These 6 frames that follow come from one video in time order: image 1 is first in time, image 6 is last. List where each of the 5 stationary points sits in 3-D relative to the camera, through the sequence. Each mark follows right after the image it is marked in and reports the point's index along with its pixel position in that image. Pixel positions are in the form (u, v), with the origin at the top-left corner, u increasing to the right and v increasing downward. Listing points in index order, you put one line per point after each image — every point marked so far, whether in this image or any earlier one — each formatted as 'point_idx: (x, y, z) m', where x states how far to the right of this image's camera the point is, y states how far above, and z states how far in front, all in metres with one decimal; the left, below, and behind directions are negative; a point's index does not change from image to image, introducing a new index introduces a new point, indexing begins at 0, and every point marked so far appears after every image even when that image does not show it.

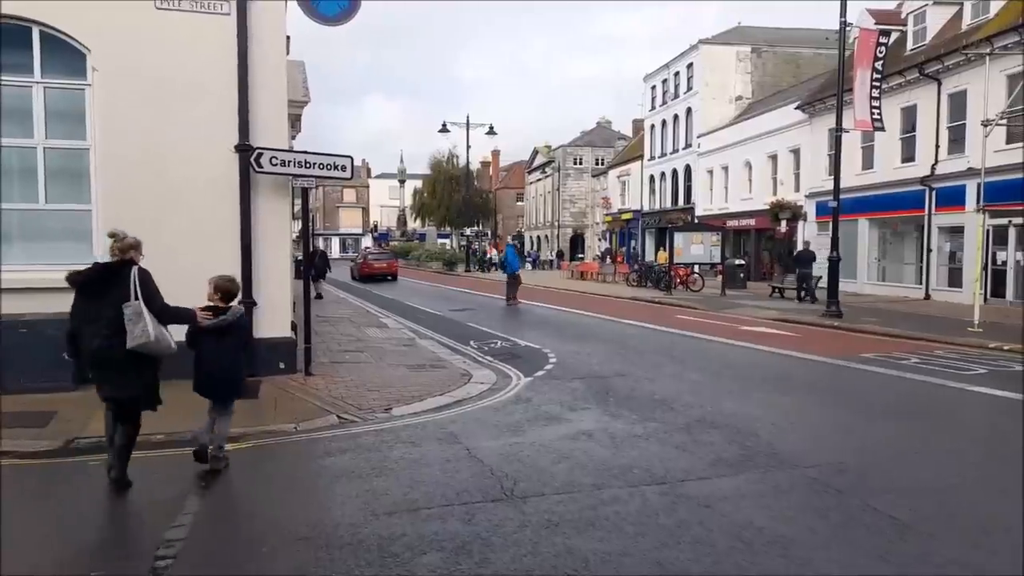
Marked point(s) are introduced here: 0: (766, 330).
0: (+5.9, -1.0, +16.9) m
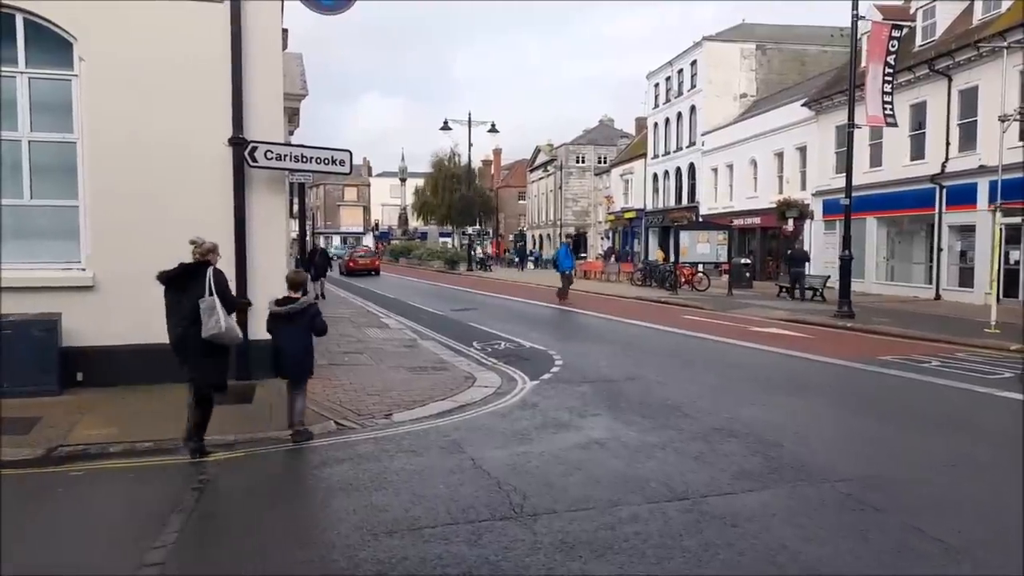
0: (+6.0, -1.0, +16.4) m
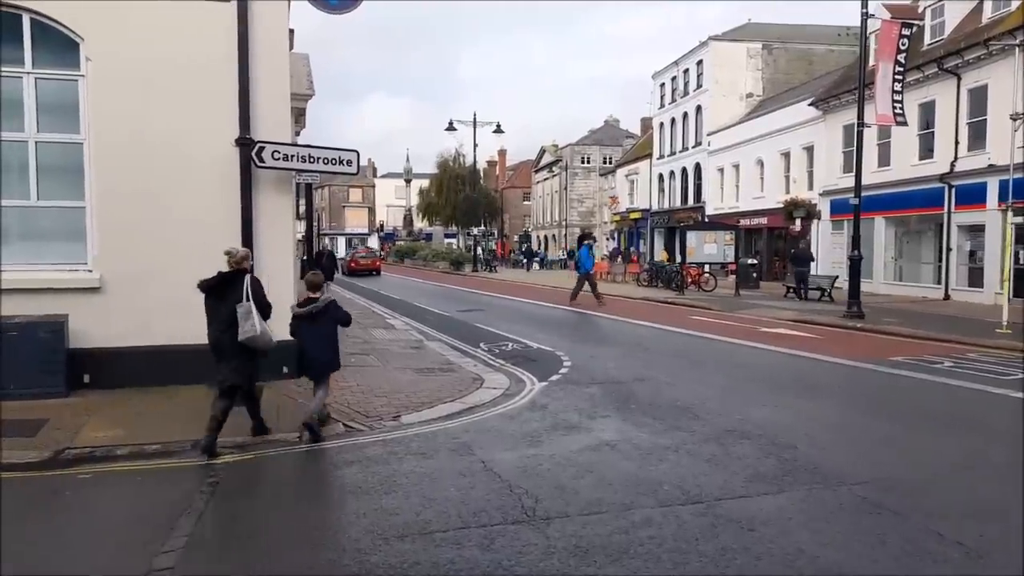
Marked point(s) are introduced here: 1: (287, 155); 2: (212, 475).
0: (+6.2, -1.0, +16.3) m
1: (-3.0, +1.8, +9.7) m
2: (-2.7, -1.7, +6.6) m
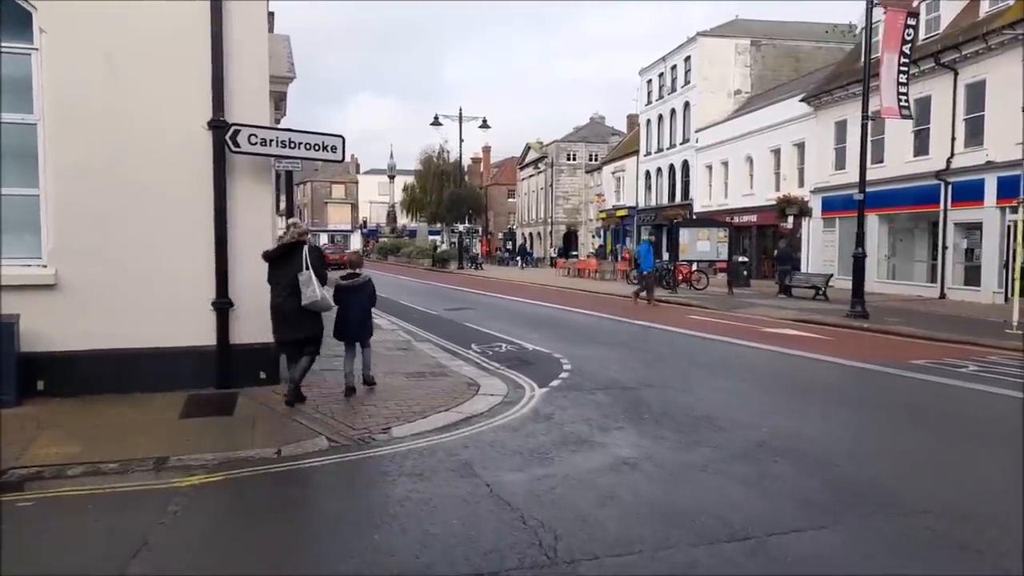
0: (+6.0, -0.9, +15.7) m
1: (-3.0, +1.8, +8.8) m
2: (-2.7, -1.7, +5.7) m
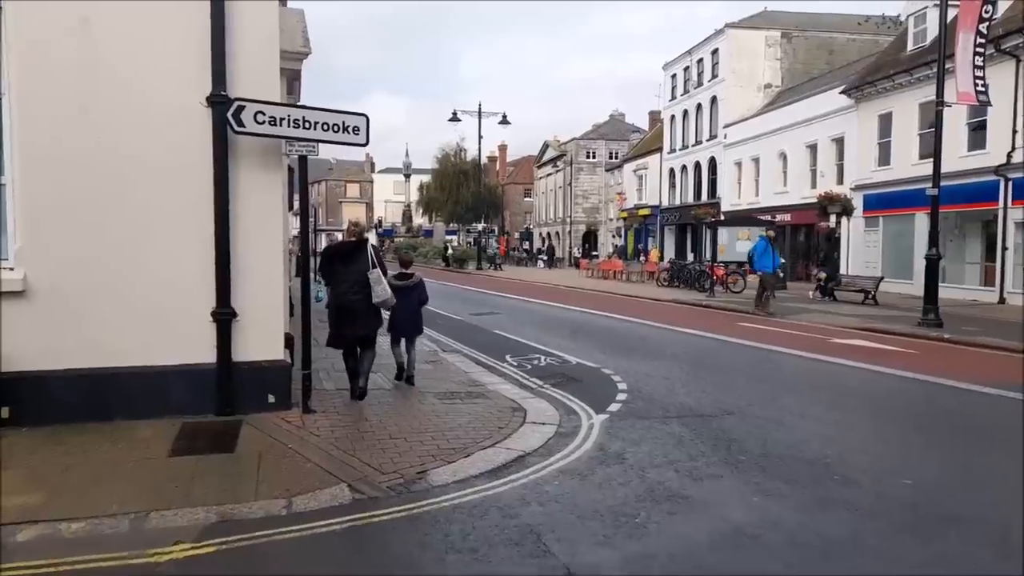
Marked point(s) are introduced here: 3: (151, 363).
0: (+6.7, -1.0, +14.1) m
1: (-2.4, +1.7, +7.3) m
2: (-2.1, -1.8, +4.3) m
3: (-3.7, -0.8, +7.4) m
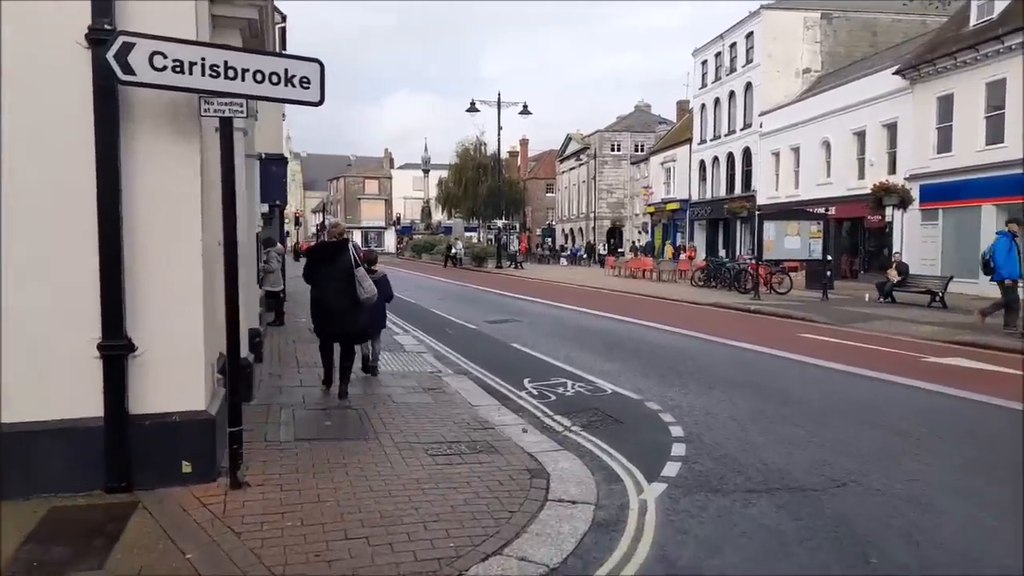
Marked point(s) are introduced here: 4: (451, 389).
0: (+7.1, -1.1, +11.5) m
1: (-2.3, +1.6, +5.1) m
2: (-2.1, -1.9, +2.0) m
3: (-3.6, -0.9, +5.2) m
4: (-0.8, -1.3, +9.4) m
